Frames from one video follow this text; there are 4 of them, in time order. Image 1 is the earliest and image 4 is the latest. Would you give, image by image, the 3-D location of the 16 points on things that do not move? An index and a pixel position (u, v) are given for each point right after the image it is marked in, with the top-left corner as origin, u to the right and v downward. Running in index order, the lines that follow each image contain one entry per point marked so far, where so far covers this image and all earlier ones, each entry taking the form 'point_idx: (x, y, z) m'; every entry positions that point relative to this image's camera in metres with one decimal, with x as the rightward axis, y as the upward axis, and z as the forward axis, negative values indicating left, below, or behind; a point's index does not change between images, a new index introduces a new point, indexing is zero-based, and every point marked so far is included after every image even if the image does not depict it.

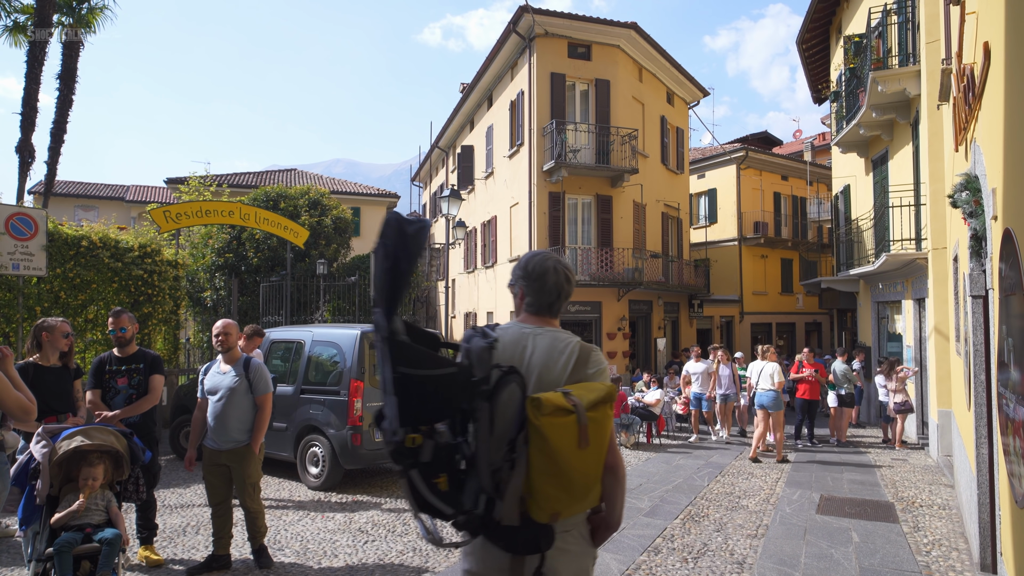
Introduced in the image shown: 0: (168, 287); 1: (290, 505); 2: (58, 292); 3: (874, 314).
0: (-5.6, 0.0, +10.4) m
1: (-2.2, -2.2, +6.5) m
2: (-6.4, -0.1, +9.0) m
3: (+8.6, -0.6, +15.3) m
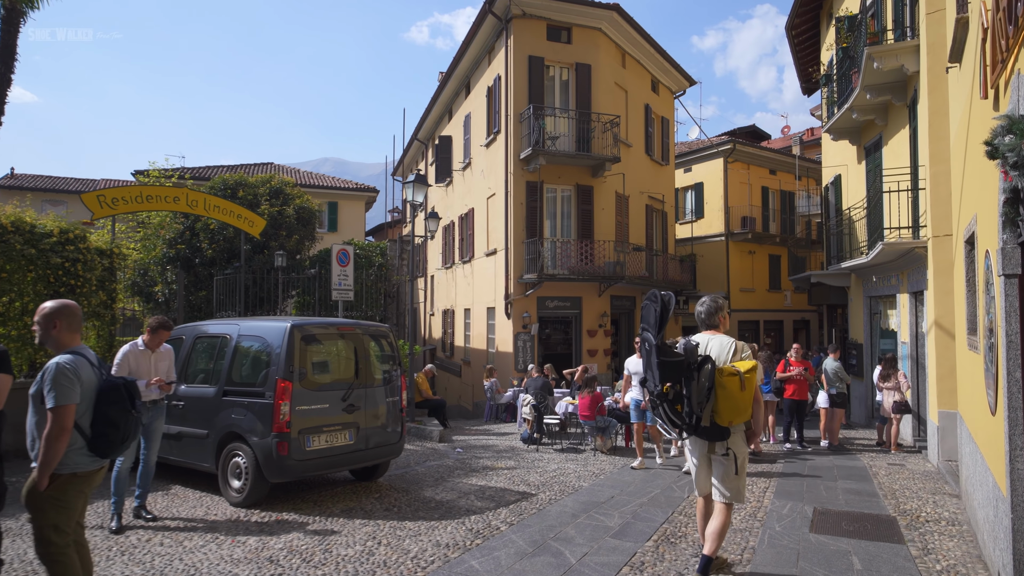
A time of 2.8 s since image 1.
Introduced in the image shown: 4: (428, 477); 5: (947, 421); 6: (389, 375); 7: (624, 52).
0: (-6.1, +0.2, +9.4) m
1: (-2.7, -2.1, +5.6) m
2: (-6.8, +0.1, +8.0) m
3: (+8.0, -0.5, +14.6) m
4: (-1.0, -2.3, +7.8) m
5: (+6.1, -1.8, +9.0) m
6: (-1.4, -1.0, +7.3) m
7: (+3.3, +6.9, +18.8) m
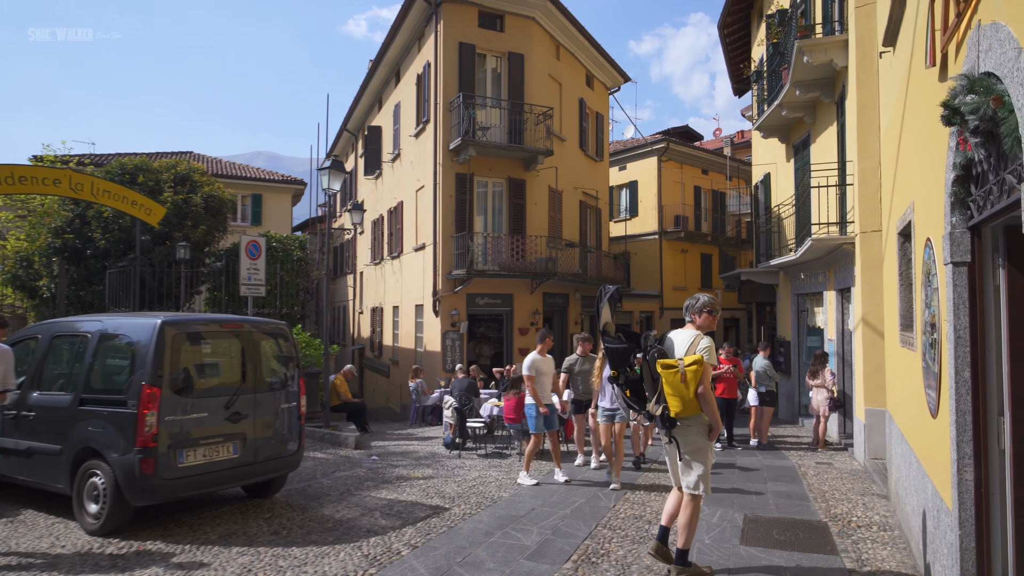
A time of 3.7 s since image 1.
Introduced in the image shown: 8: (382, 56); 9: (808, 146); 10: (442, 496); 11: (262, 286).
0: (-7.1, +0.3, +8.1) m
1: (-3.4, -2.0, +4.6) m
2: (-7.8, +0.2, +6.7) m
3: (+6.4, -0.4, +14.6) m
4: (-2.0, -2.2, +7.1) m
5: (+5.0, -1.8, +8.9) m
6: (-2.3, -0.9, +6.5) m
7: (+1.3, +7.0, +18.4) m
8: (-4.1, +7.2, +20.0) m
9: (+6.1, +2.9, +13.2) m
10: (-0.7, -2.2, +6.8) m
11: (-4.7, 0.0, +12.1) m
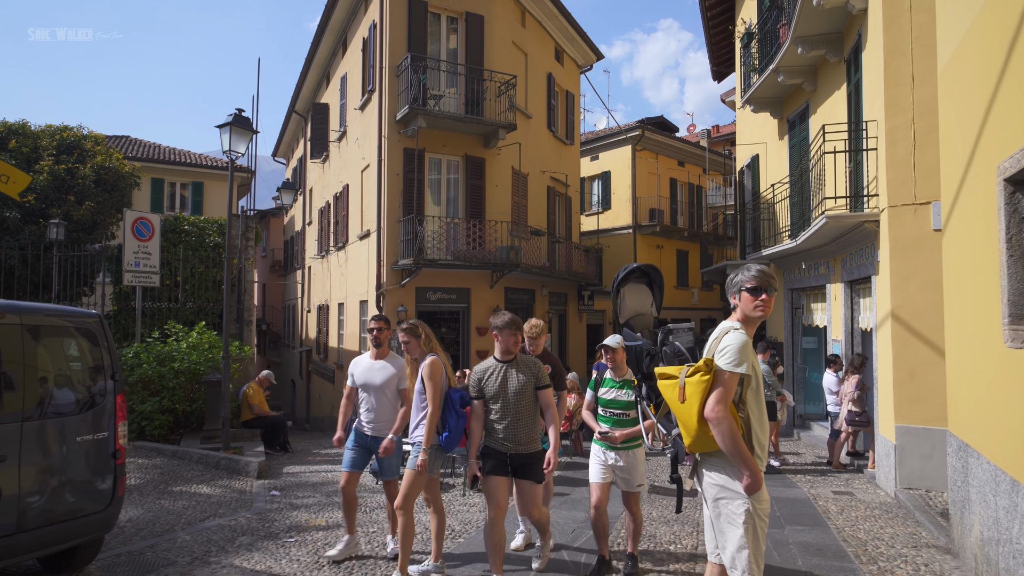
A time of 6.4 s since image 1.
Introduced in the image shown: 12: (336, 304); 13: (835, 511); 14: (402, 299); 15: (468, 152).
0: (-7.7, +0.5, +5.8) m
1: (-3.9, -1.8, +2.4) m
2: (-8.3, +0.4, +4.3) m
3: (+5.5, -0.3, +12.8) m
4: (-2.5, -2.0, +4.9) m
5: (+4.3, -1.6, +7.0) m
6: (-2.8, -0.7, +4.3) m
7: (+0.3, +7.1, +16.4) m
8: (-5.1, +7.4, +17.8) m
9: (+5.3, +3.1, +11.4) m
10: (-1.3, -2.0, +4.7) m
11: (-5.5, +0.2, +9.9) m
12: (-5.0, -0.4, +18.3) m
13: (+3.4, -2.3, +6.7) m
14: (-2.3, -0.2, +13.8) m
15: (-1.0, +3.1, +14.8) m
